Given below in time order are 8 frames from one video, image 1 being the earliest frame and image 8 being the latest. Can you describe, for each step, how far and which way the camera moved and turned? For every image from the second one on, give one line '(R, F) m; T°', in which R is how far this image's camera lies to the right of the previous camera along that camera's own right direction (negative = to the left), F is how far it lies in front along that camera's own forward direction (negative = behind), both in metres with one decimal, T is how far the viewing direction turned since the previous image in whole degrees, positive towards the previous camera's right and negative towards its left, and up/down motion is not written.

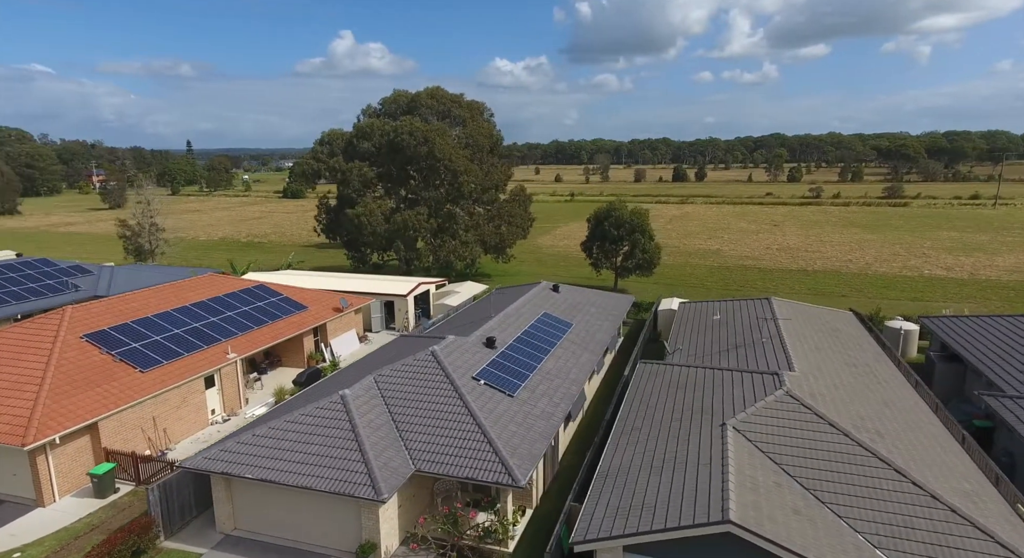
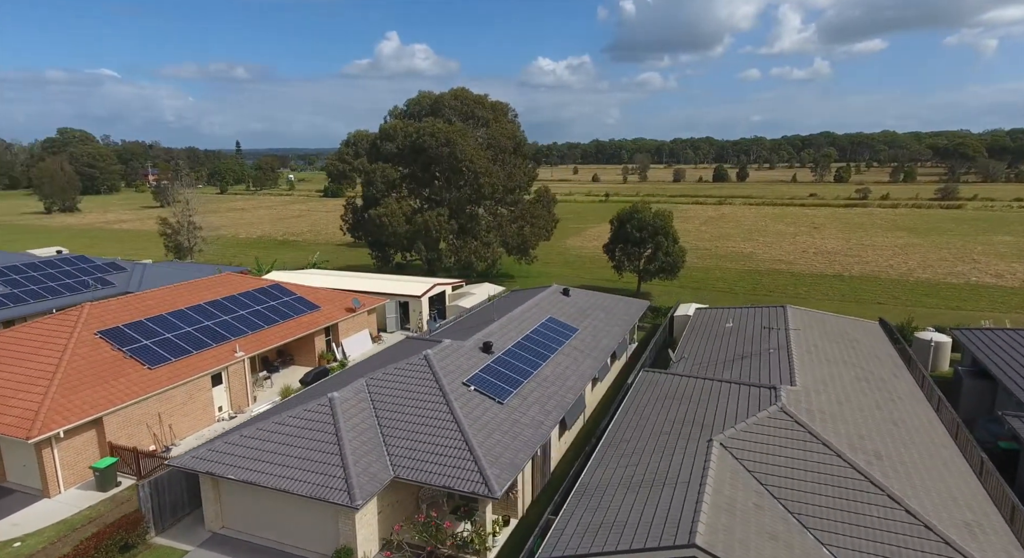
(+1.4, +0.3) m; -4°
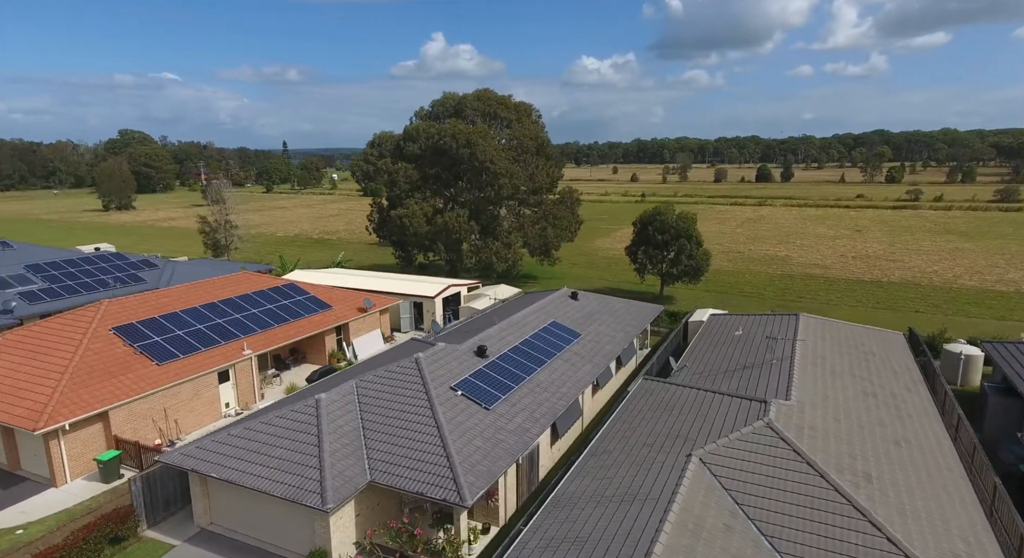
(+1.5, +0.3) m; -4°
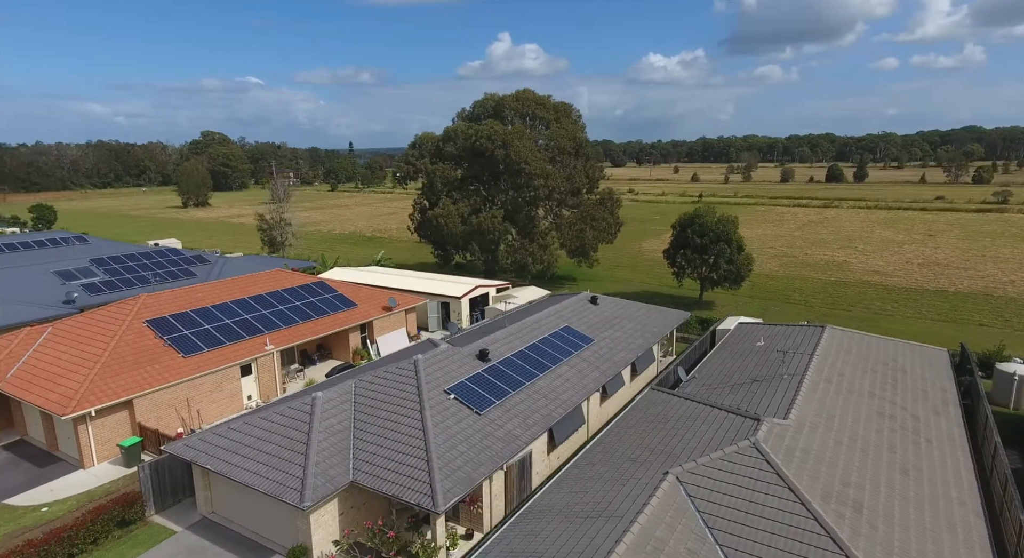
(+1.9, +0.3) m; -6°
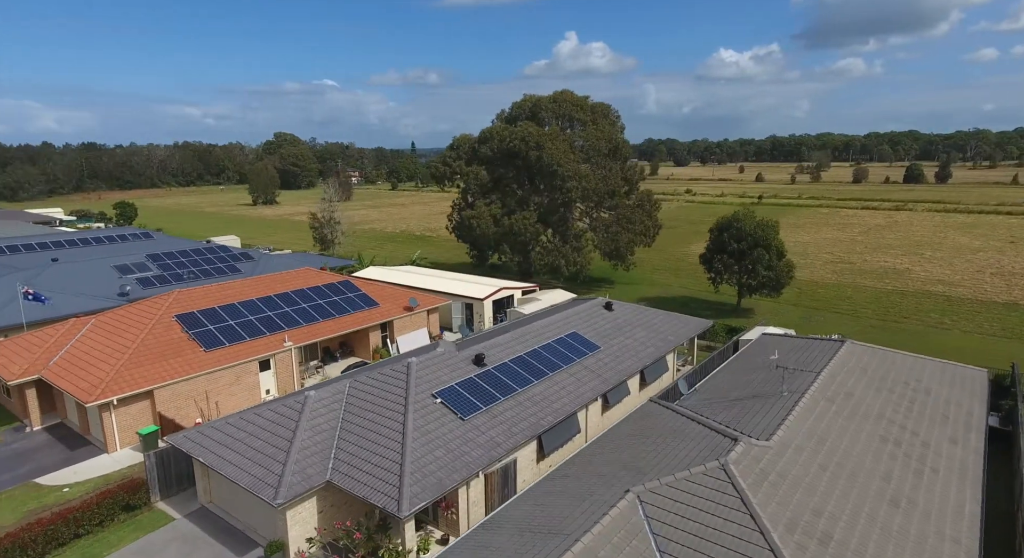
(+2.1, +0.2) m; -6°
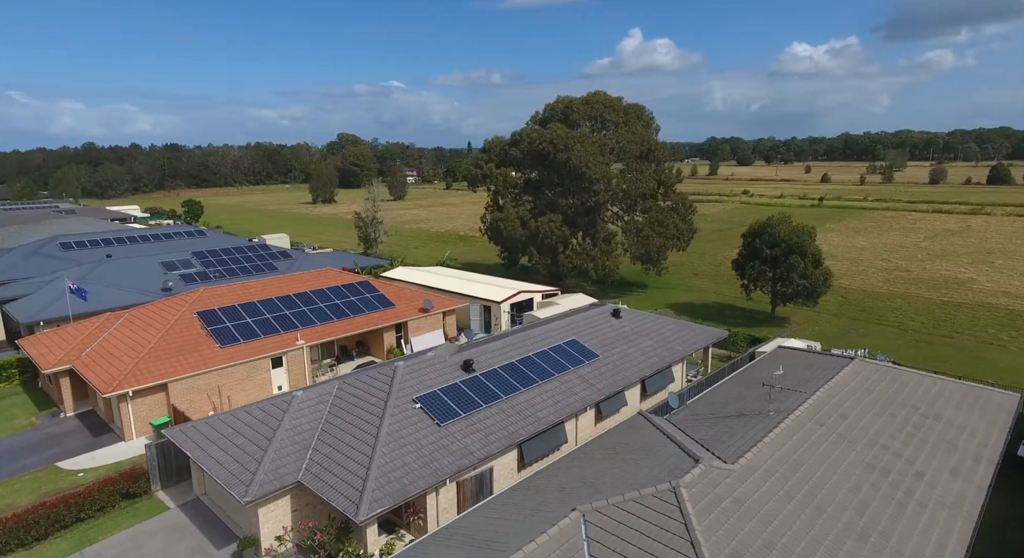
(+2.3, +0.3) m; -6°
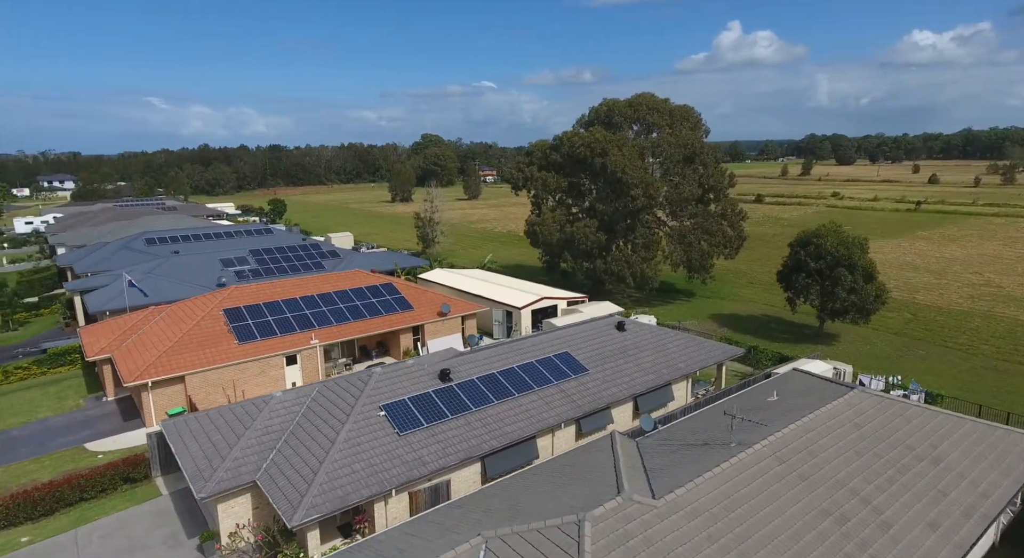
(+3.5, +0.5) m; -8°
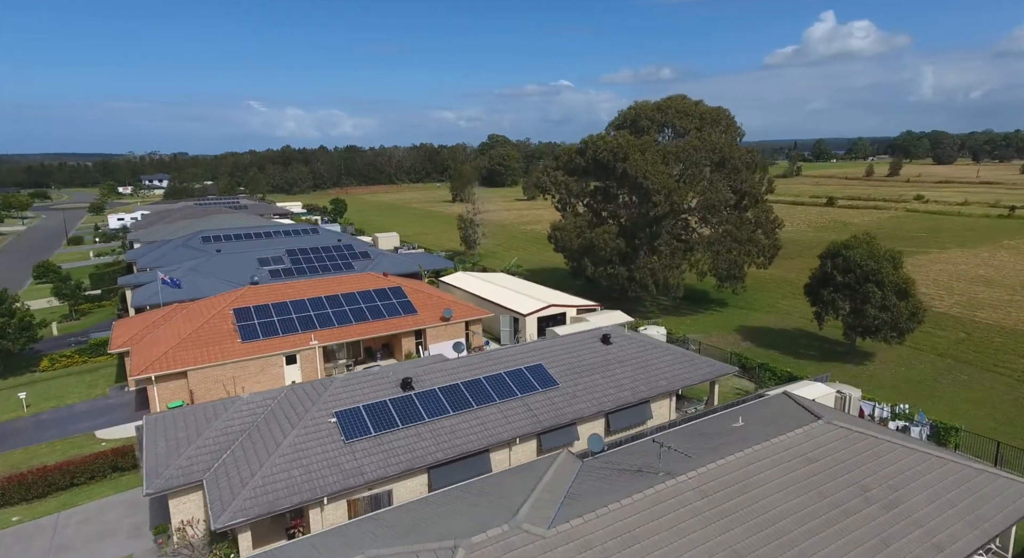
(+3.5, +0.5) m; -7°
